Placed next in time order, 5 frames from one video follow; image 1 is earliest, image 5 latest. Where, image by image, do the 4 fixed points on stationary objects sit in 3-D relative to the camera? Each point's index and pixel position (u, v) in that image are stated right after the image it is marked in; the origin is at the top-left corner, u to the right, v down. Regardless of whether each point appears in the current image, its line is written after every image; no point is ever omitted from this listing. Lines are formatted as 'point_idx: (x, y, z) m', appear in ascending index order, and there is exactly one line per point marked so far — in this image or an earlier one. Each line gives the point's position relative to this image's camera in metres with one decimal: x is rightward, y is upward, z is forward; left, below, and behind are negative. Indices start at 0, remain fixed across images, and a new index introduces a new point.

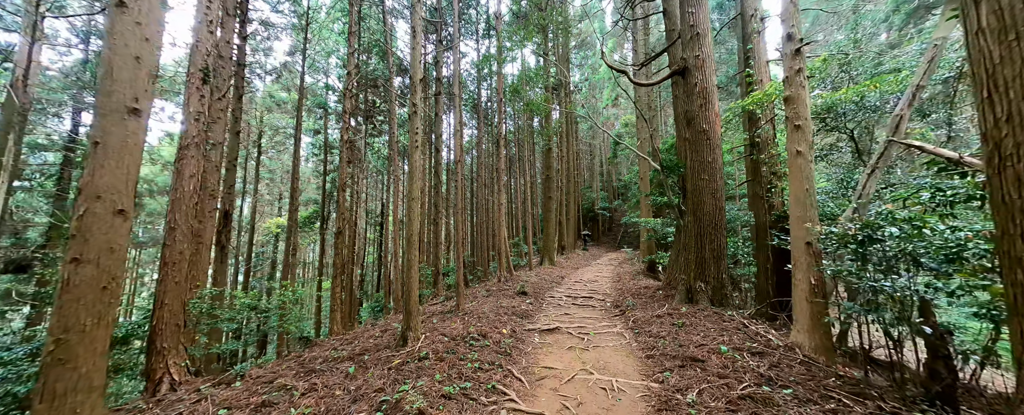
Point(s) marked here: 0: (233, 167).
0: (-6.0, +0.9, +7.2) m
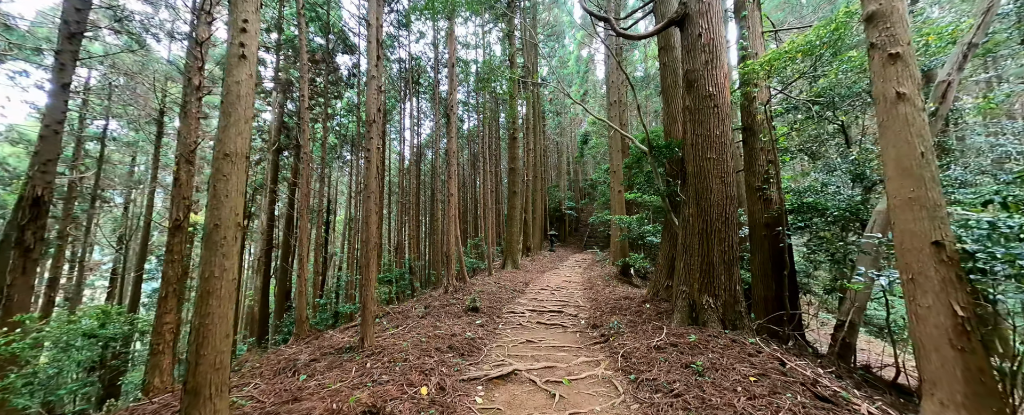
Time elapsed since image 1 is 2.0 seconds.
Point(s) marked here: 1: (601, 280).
0: (-6.9, +1.1, +5.0) m
1: (+2.4, -1.9, +9.1) m
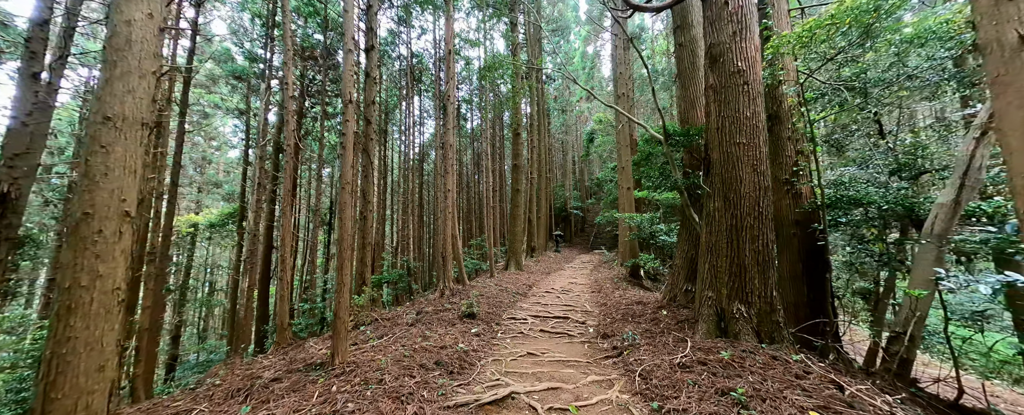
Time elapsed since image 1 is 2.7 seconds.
0: (-6.9, +1.1, +4.7) m
1: (+2.5, -1.9, +8.5) m
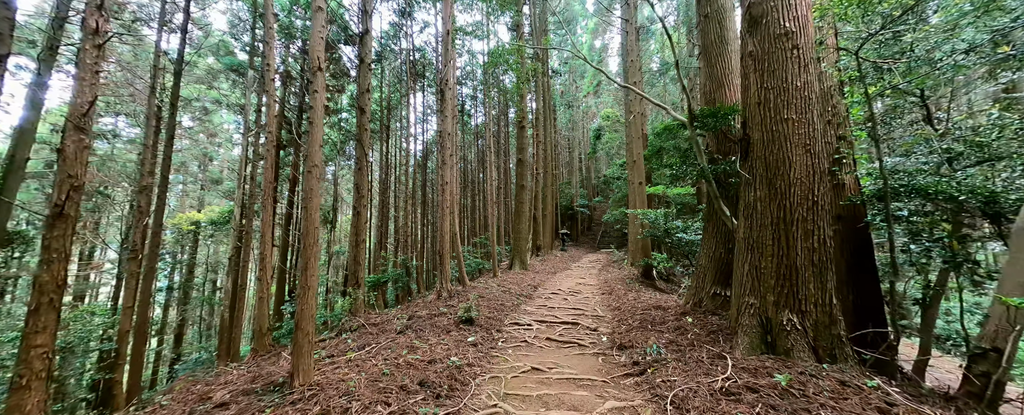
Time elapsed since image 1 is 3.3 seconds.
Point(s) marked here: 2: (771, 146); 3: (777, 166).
0: (-6.8, +1.2, +4.3) m
1: (+2.6, -1.8, +8.0) m
2: (+2.2, +0.5, +2.8) m
3: (+2.2, +0.3, +2.8) m
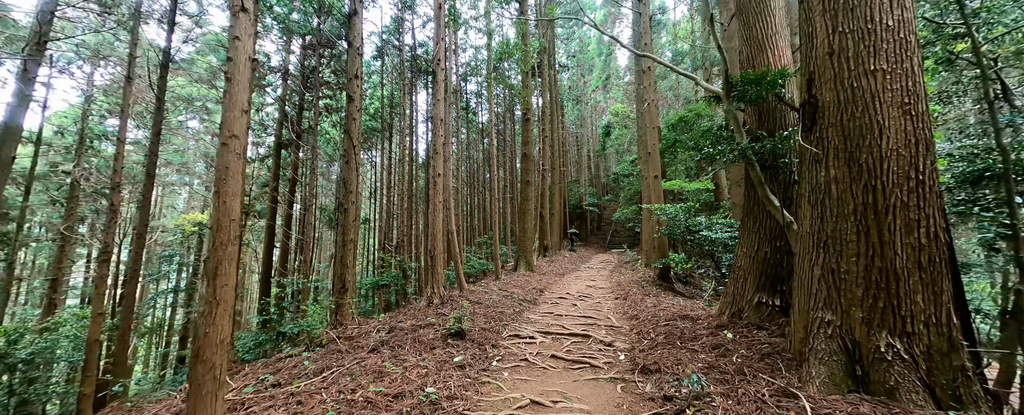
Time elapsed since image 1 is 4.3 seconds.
0: (-6.8, +1.3, +3.8) m
1: (+2.7, -1.7, +7.2) m
2: (+2.1, +0.6, +2.1) m
3: (+2.1, +0.5, +2.0) m
